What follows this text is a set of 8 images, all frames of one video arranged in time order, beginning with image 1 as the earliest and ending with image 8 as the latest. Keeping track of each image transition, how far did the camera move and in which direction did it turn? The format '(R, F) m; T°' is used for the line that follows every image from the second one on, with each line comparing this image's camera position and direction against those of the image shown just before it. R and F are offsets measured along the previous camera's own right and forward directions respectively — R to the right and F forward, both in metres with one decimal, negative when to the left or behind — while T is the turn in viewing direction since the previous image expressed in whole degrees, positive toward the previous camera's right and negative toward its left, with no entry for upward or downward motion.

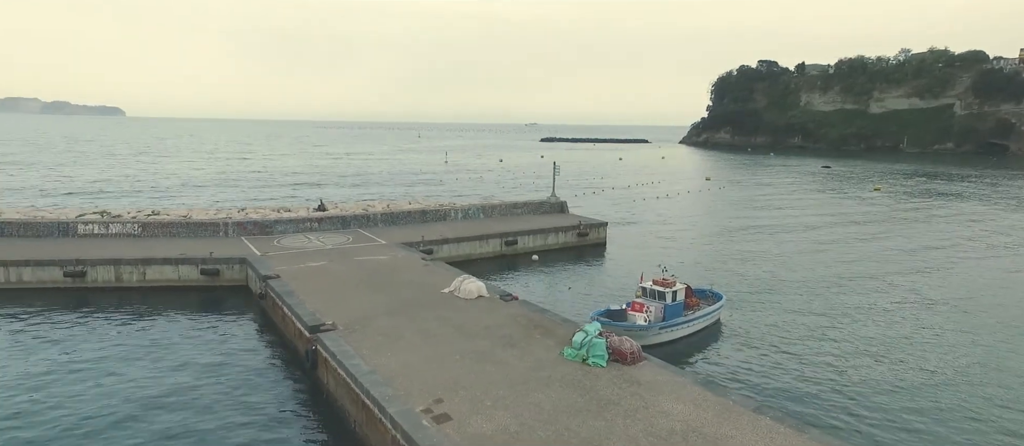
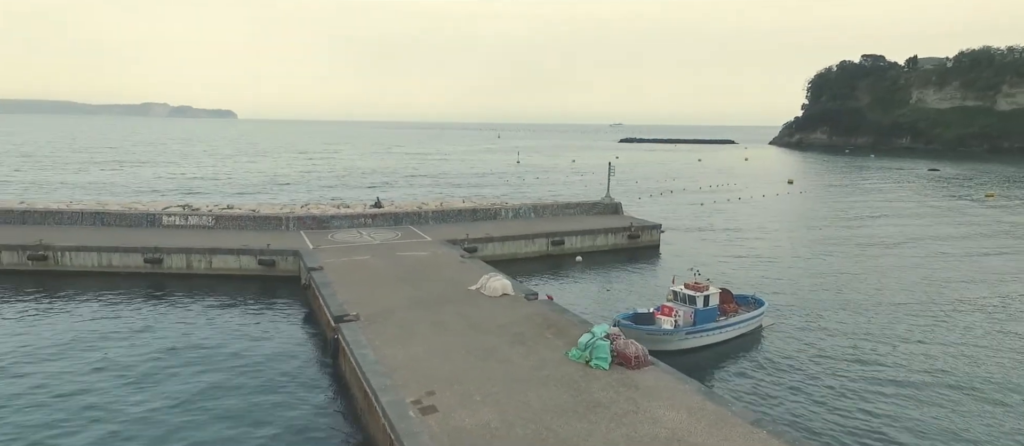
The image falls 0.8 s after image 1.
(+2.1, -0.1) m; -8°
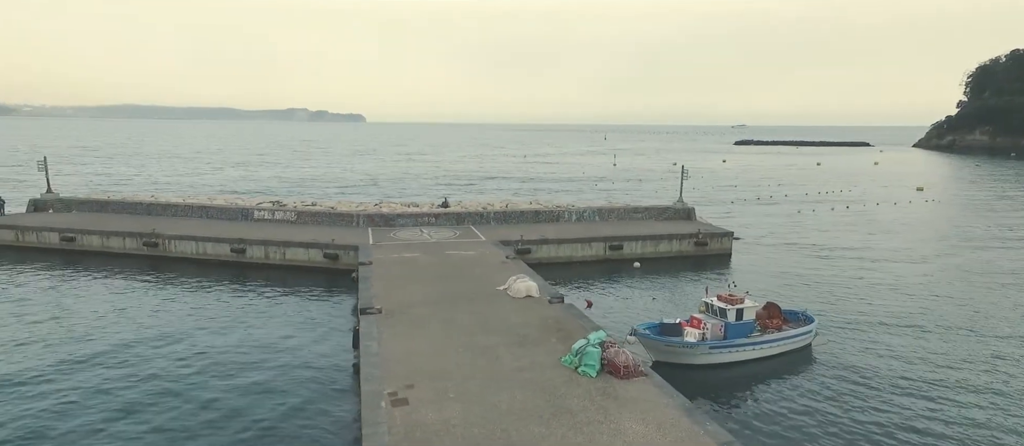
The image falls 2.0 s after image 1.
(+3.3, +0.1) m; -12°
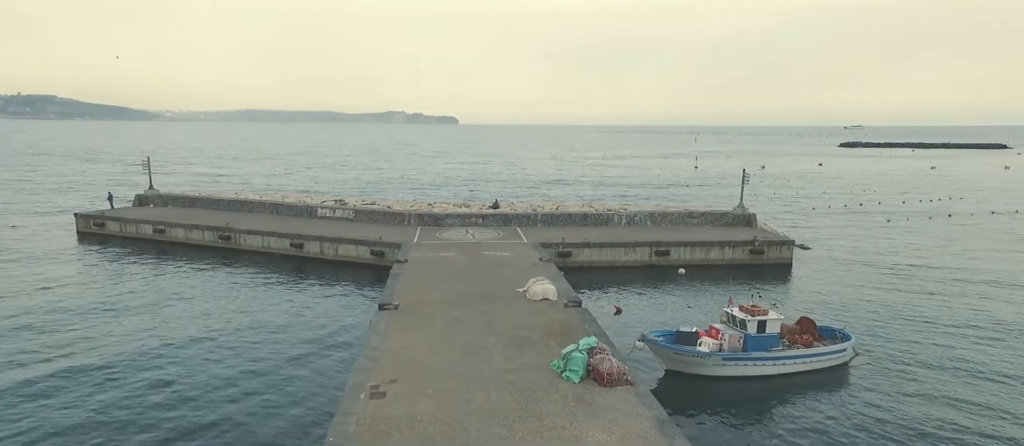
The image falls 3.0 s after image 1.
(+2.8, +0.1) m; -9°
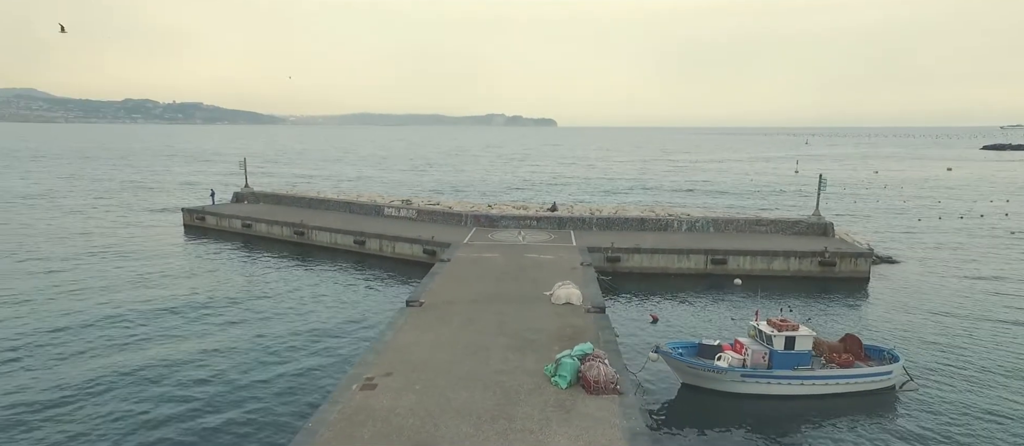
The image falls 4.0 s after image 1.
(+2.8, +0.1) m; -10°
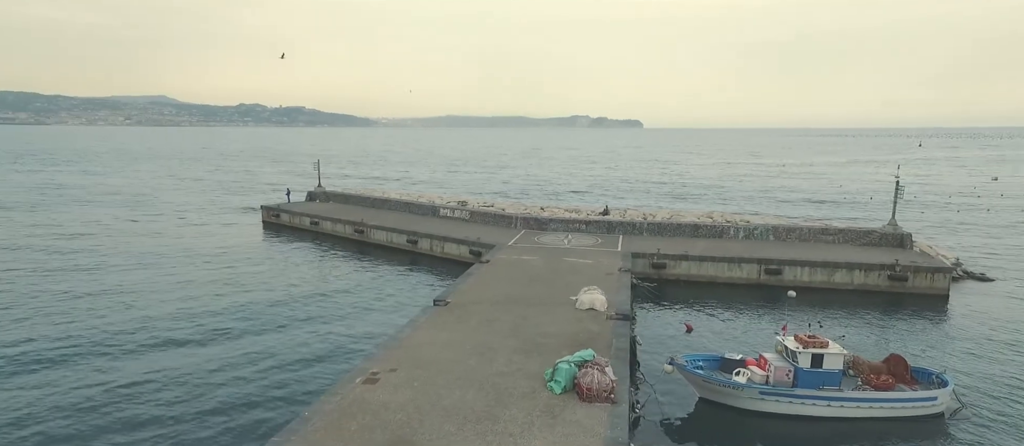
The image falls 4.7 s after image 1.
(+2.3, +0.1) m; -9°
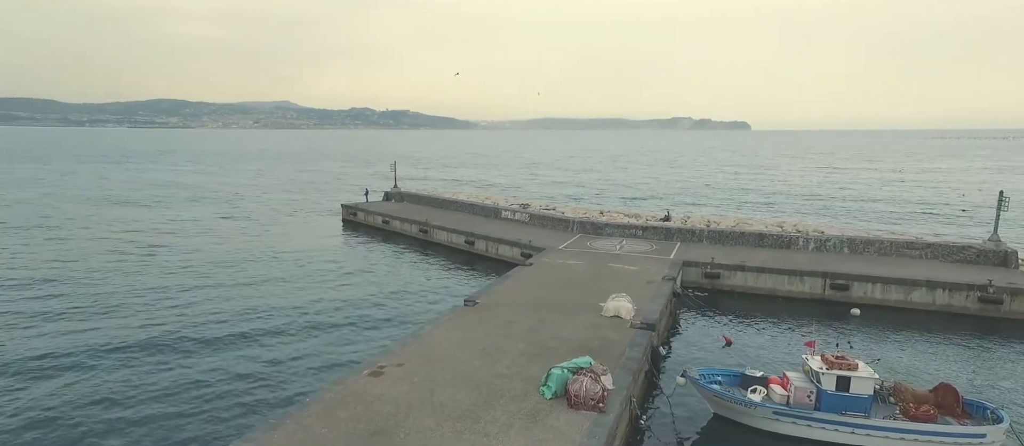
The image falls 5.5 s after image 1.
(+2.7, +0.1) m; -10°
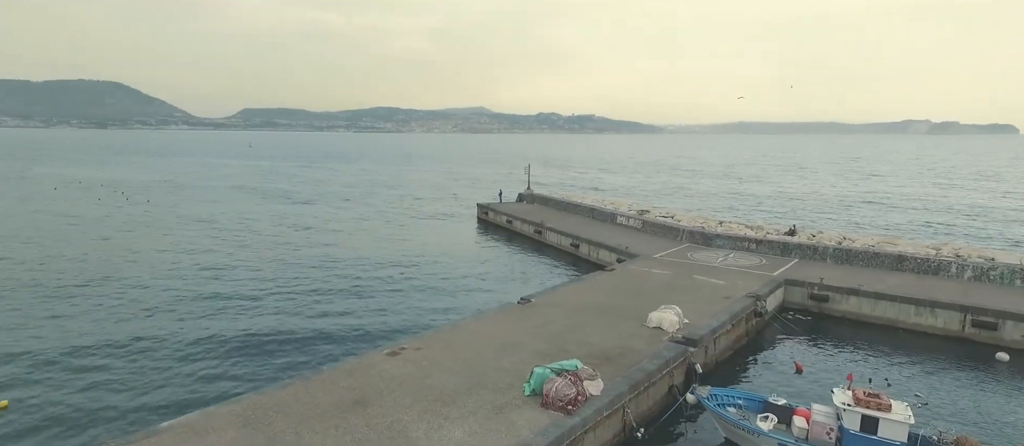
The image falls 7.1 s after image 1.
(+5.1, +0.5) m; -19°
